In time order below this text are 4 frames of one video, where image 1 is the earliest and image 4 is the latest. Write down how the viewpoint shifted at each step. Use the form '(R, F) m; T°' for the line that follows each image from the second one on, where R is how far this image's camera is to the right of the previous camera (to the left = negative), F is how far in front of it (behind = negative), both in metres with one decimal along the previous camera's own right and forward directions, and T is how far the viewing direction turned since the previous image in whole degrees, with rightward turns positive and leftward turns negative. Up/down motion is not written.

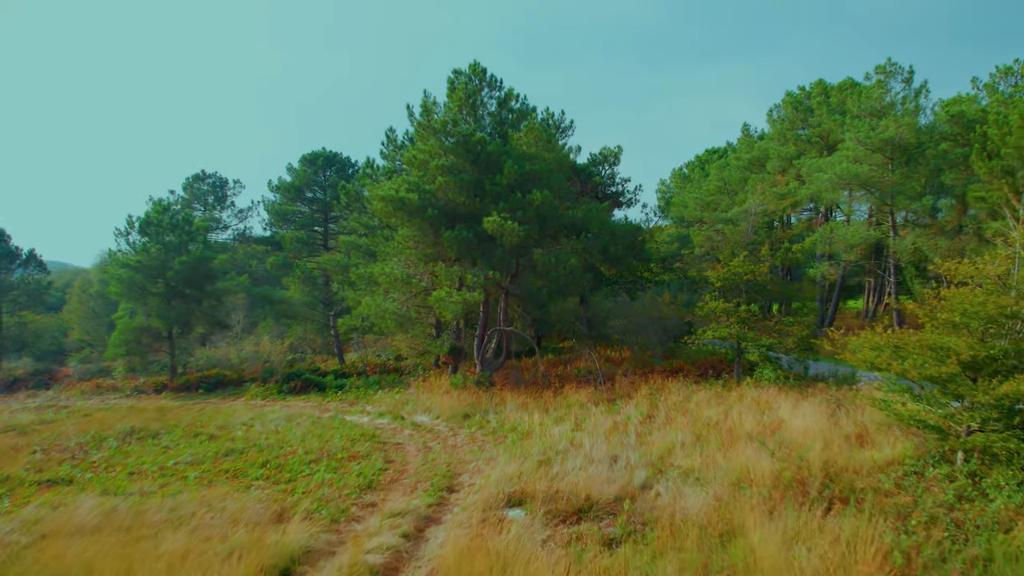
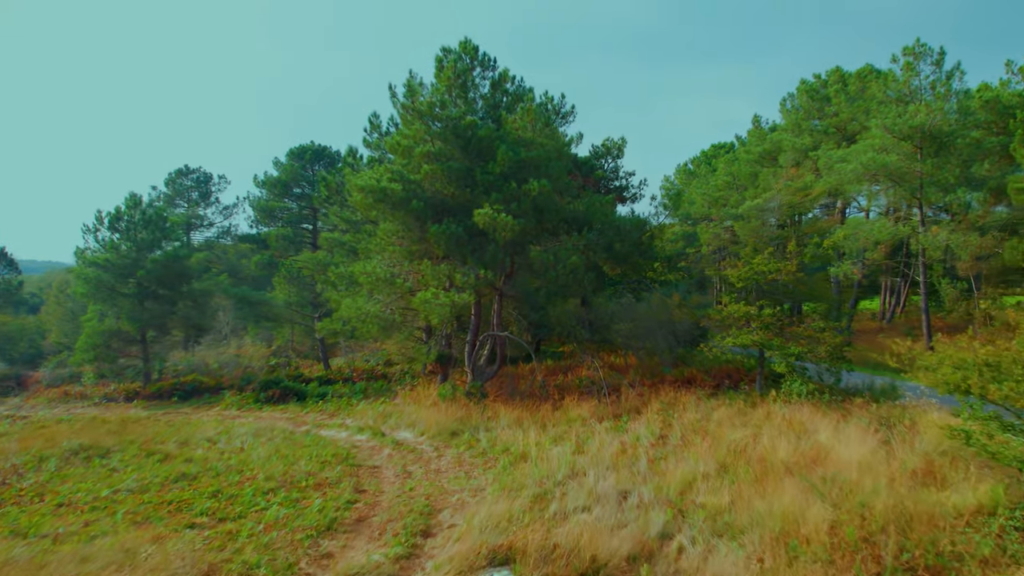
(+0.1, +1.2) m; 0°
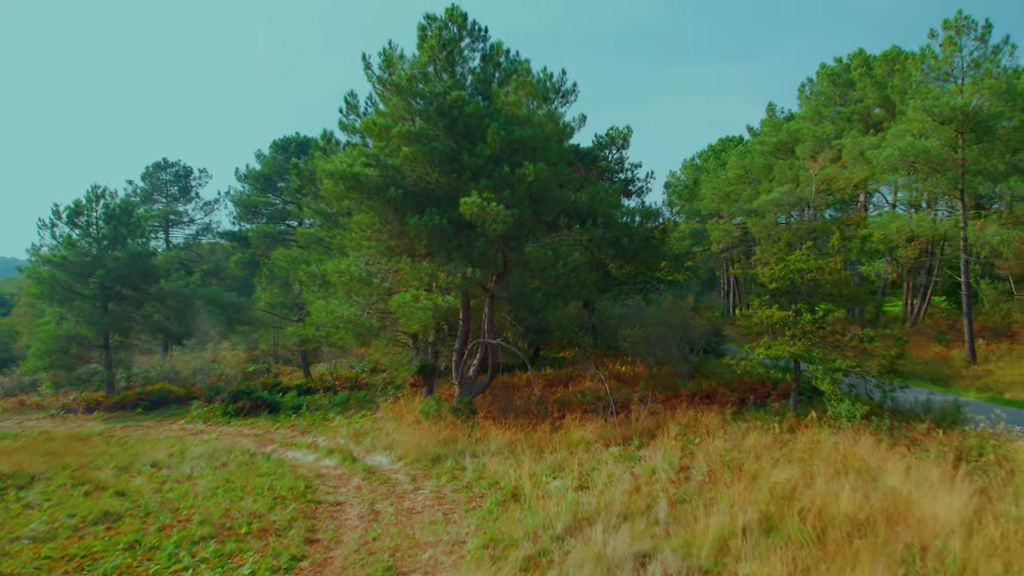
(+0.1, +1.4) m; 0°
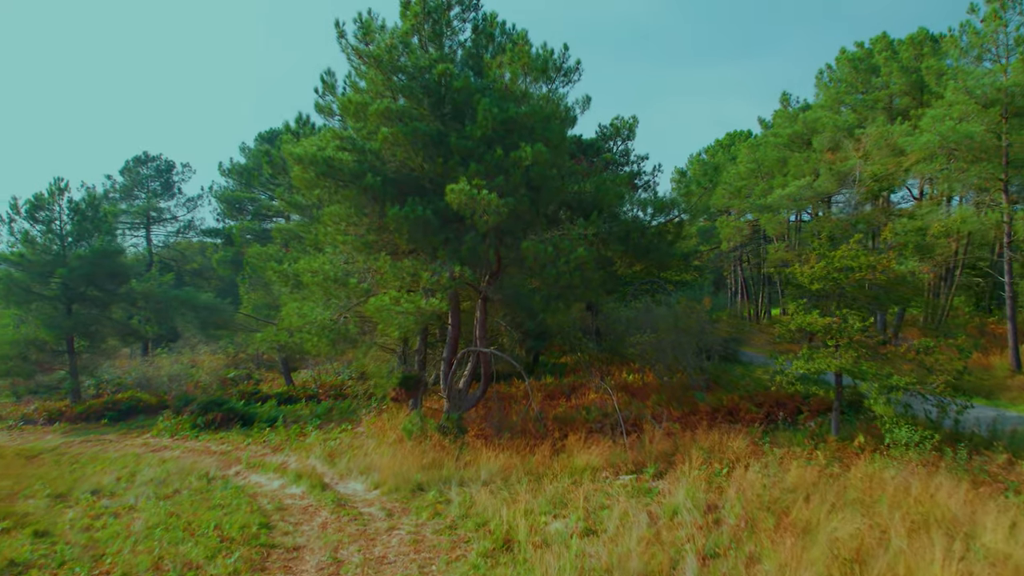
(+0.1, +1.2) m; 0°
